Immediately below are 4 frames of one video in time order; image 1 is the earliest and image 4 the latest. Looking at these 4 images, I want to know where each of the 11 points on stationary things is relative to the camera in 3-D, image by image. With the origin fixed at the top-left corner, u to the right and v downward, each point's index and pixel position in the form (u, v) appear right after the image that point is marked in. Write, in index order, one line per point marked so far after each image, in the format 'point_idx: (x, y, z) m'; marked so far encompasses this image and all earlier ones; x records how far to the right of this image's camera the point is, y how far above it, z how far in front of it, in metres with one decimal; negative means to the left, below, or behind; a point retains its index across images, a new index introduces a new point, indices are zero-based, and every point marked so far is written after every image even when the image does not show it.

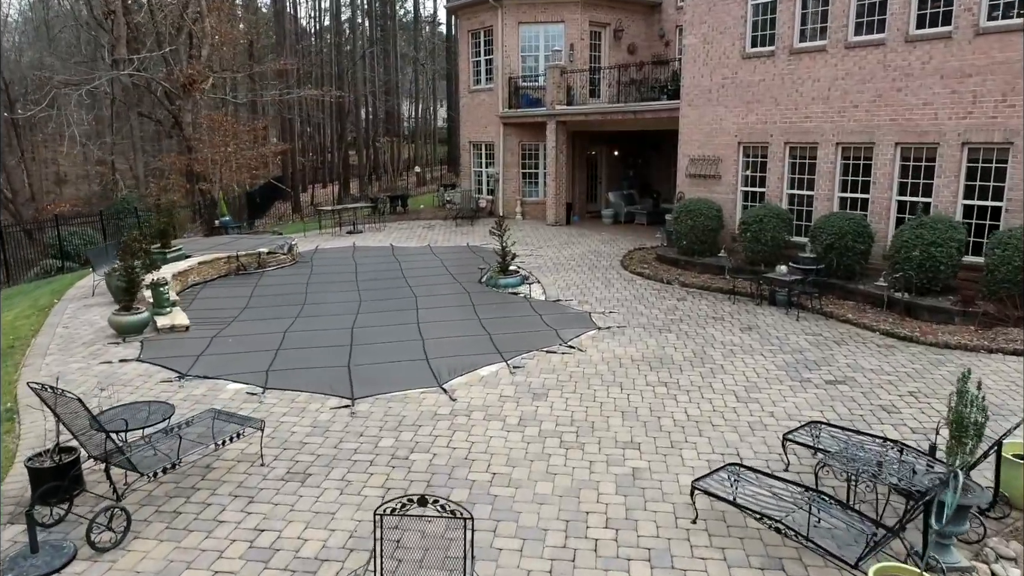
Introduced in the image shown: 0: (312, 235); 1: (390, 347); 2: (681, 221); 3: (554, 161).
0: (-5.2, +1.4, +19.0) m
1: (-1.5, -0.7, +8.9) m
2: (+3.2, +1.3, +13.6) m
3: (+1.2, +3.5, +19.7) m
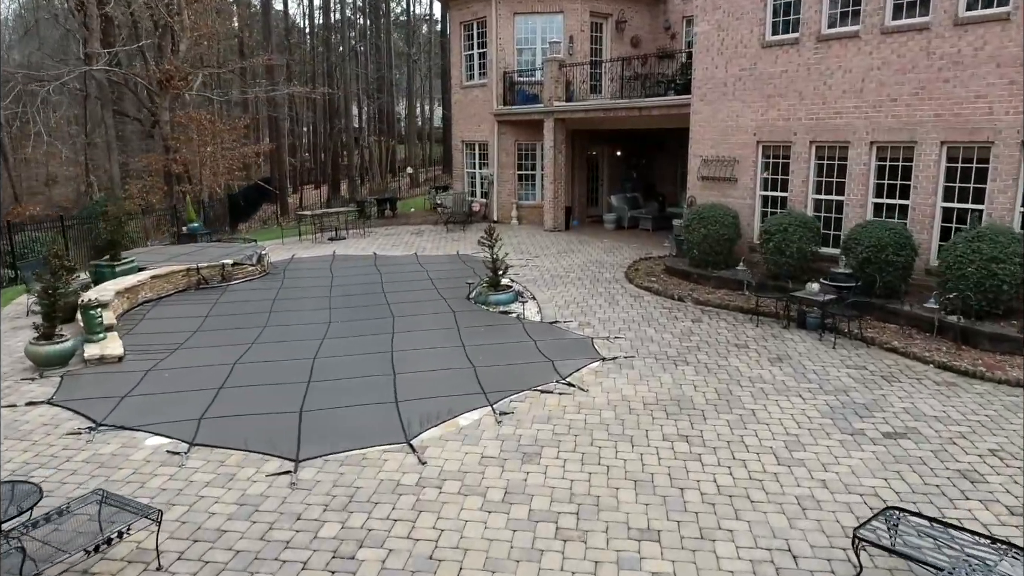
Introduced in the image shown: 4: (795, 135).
0: (-5.4, +1.1, +17.5) m
1: (-1.6, -1.0, +7.5) m
2: (+3.1, +1.0, +12.2) m
3: (+1.0, +3.2, +18.3) m
4: (+4.5, +2.4, +11.5) m
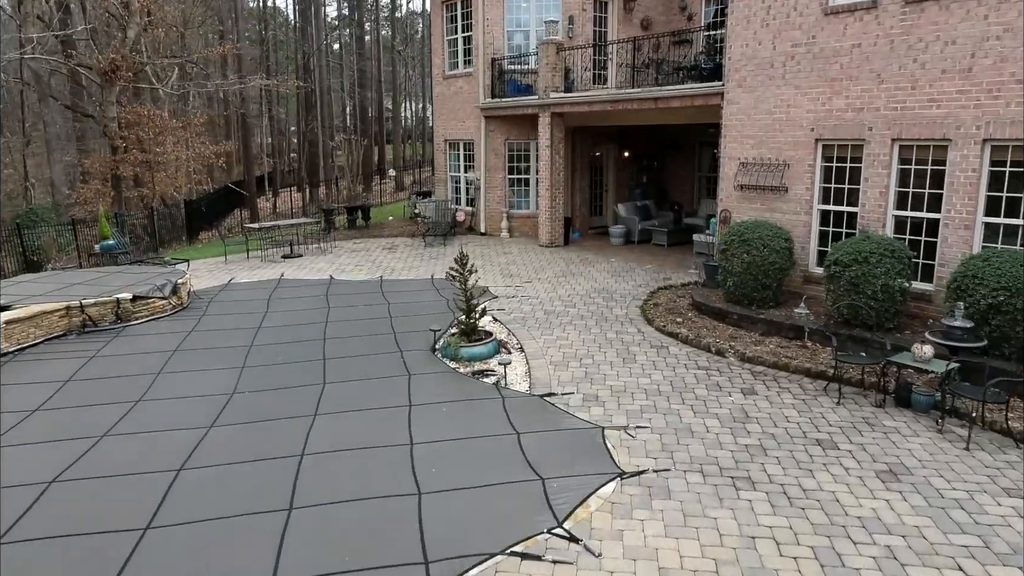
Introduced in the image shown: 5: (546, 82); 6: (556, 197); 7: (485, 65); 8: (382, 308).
0: (-5.6, +0.5, +14.6) m
1: (-1.8, -1.6, +4.5) m
2: (+2.8, +0.4, +9.3) m
3: (+0.8, +2.6, +15.4) m
4: (+4.3, +1.9, +8.6) m
5: (+0.7, +4.3, +15.0) m
6: (+1.0, +2.0, +15.6) m
7: (-0.6, +5.1, +16.7) m
8: (-1.9, -0.3, +10.7) m
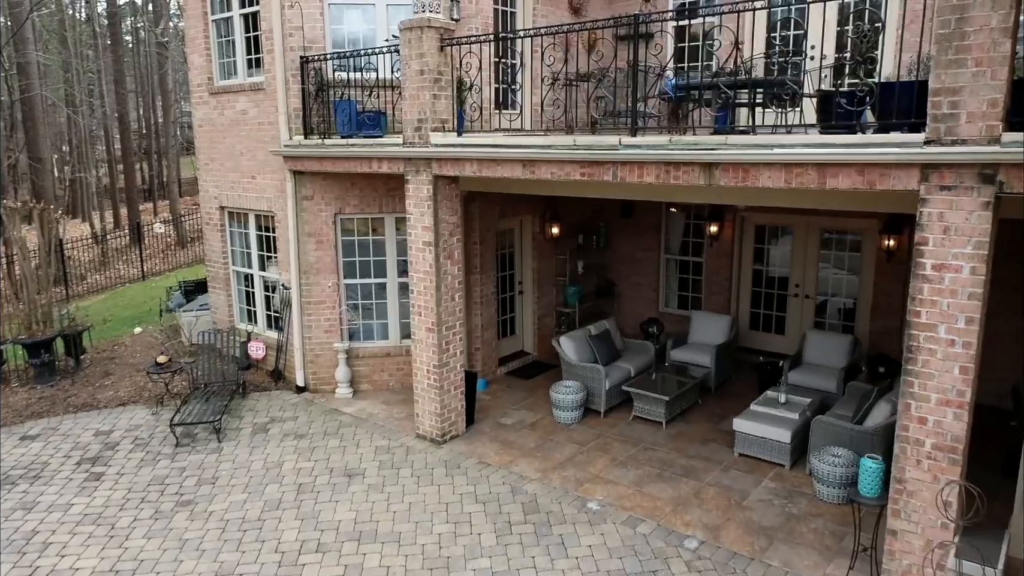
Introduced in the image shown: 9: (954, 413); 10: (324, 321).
0: (-6.8, -2.3, +5.3) m
1: (-0.8, -4.1, -3.6) m
2: (+2.6, -1.9, +2.0) m
3: (-0.8, +0.1, +7.5) m
4: (+4.1, -0.4, +1.7) m
5: (-0.9, +1.7, +7.1) m
6: (-0.7, -0.5, +7.8) m
7: (-2.6, +2.5, +8.5) m
8: (-2.3, -2.9, +2.3) m
9: (+2.8, -0.8, +4.5) m
10: (-2.4, -0.4, +9.2) m
